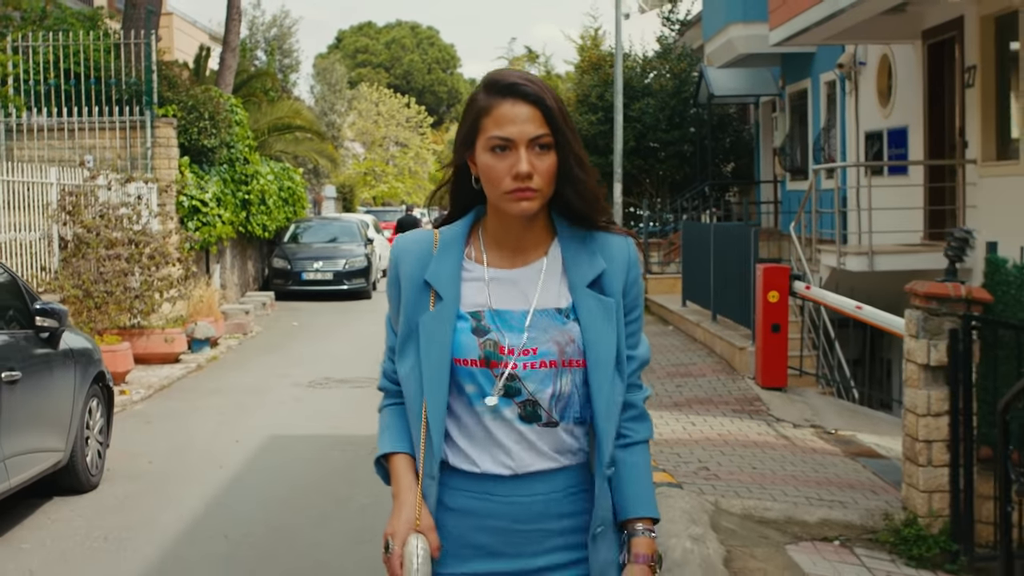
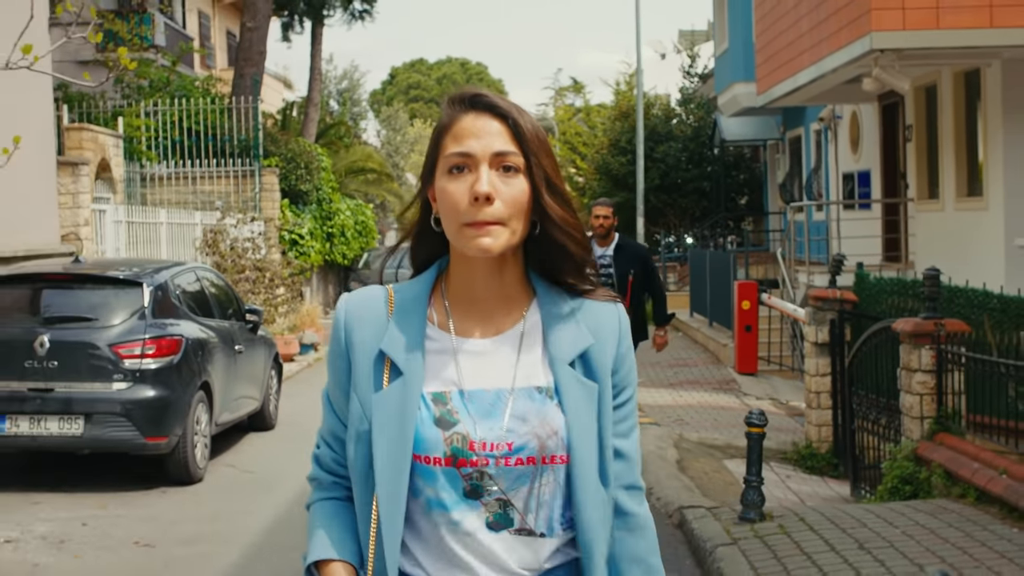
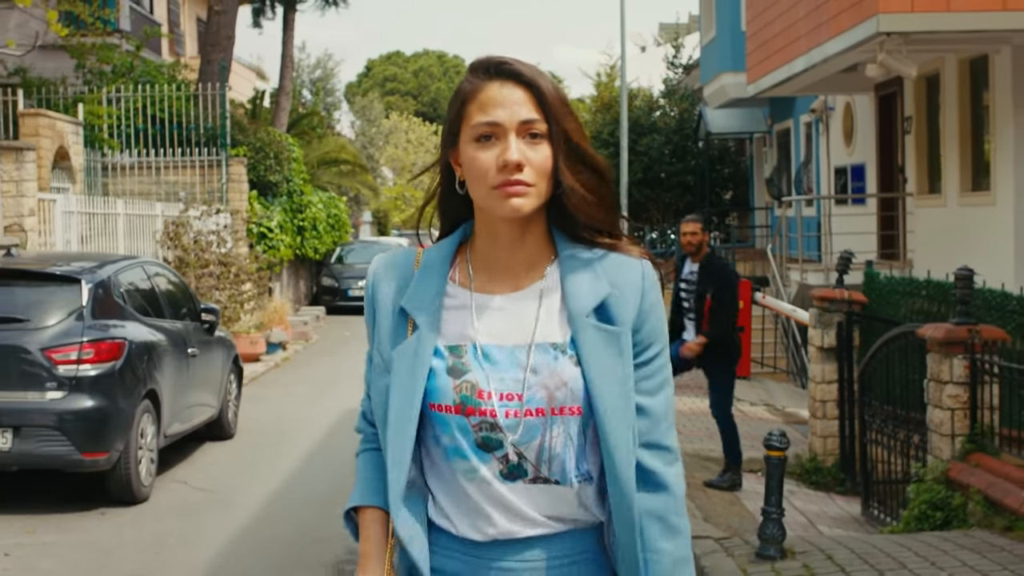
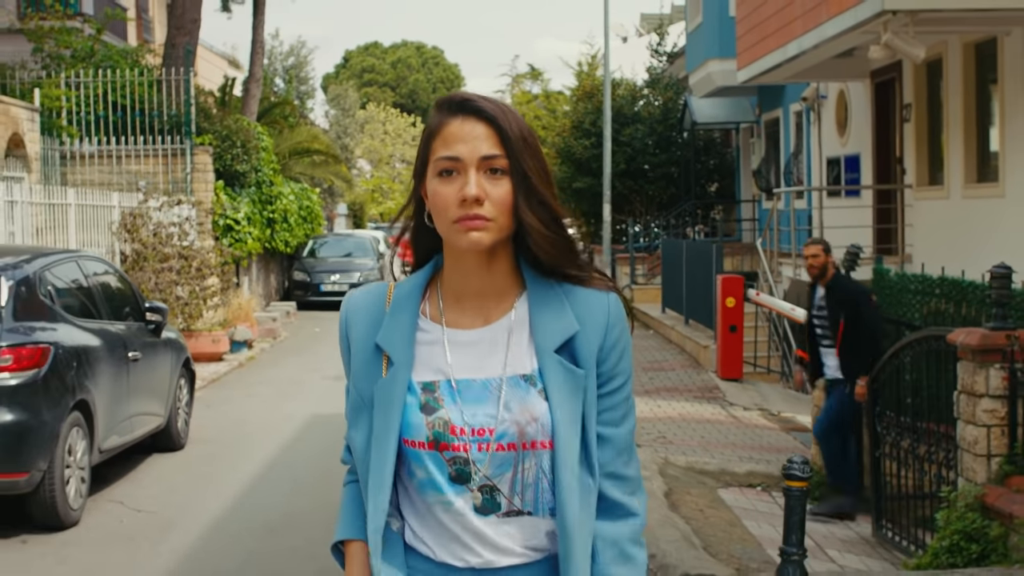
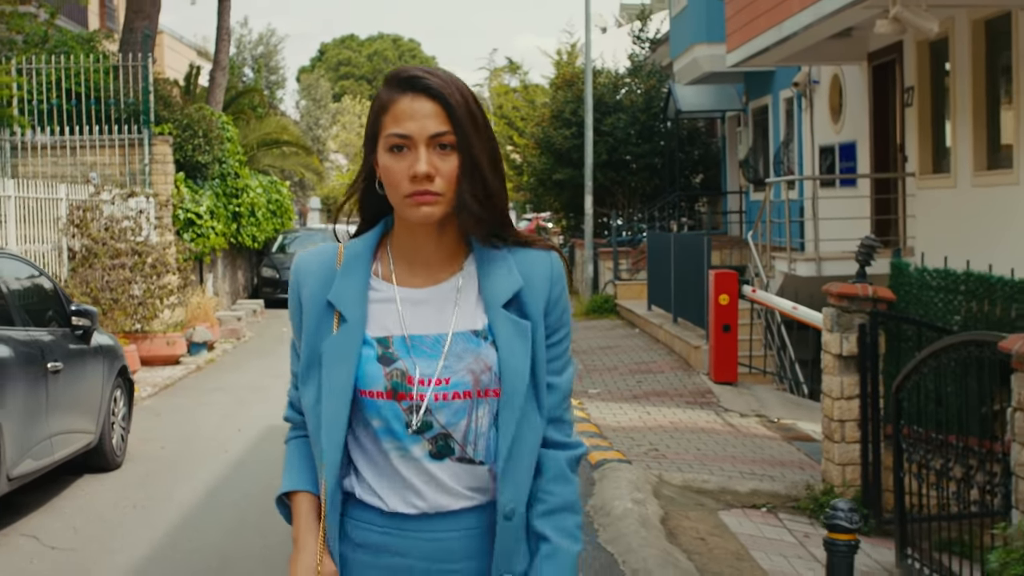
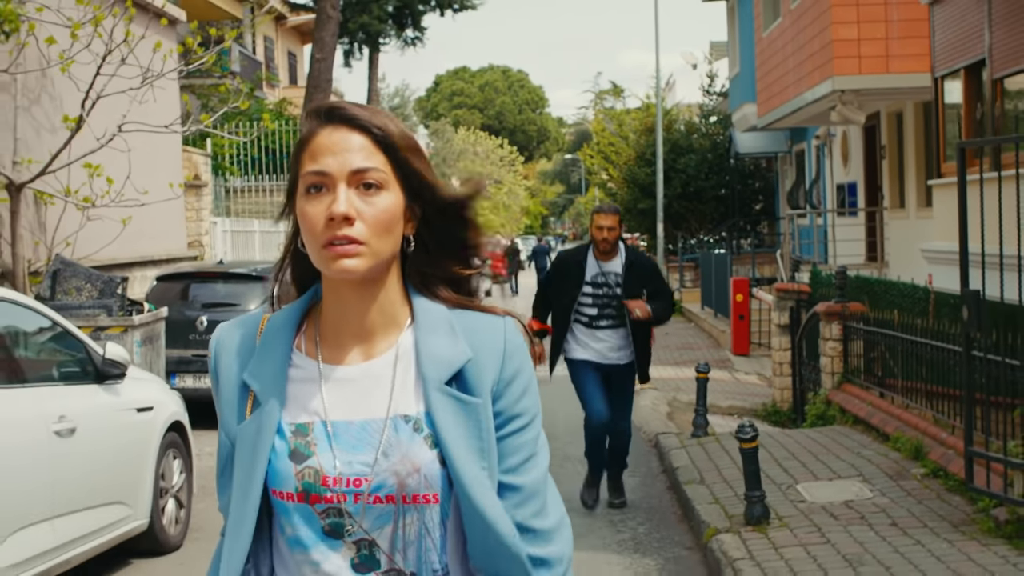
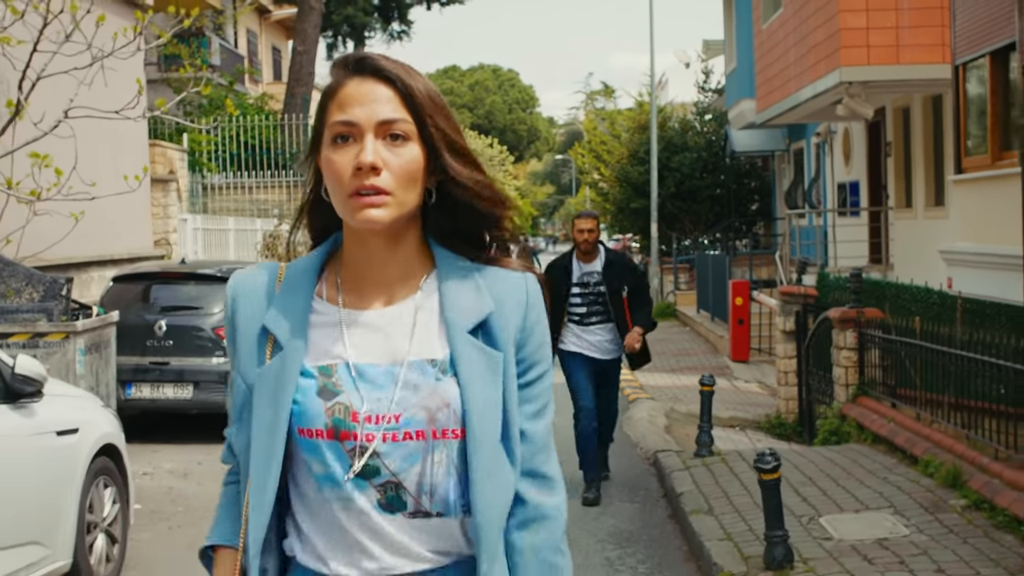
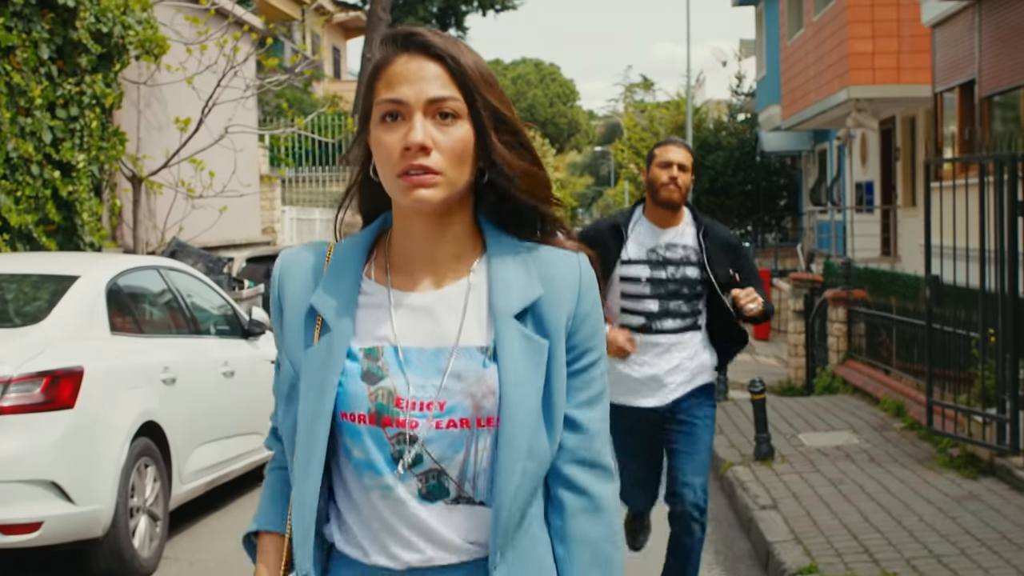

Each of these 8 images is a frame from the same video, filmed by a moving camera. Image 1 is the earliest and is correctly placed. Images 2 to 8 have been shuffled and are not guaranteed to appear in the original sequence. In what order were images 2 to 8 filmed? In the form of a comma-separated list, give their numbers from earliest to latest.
5, 4, 3, 2, 7, 6, 8
